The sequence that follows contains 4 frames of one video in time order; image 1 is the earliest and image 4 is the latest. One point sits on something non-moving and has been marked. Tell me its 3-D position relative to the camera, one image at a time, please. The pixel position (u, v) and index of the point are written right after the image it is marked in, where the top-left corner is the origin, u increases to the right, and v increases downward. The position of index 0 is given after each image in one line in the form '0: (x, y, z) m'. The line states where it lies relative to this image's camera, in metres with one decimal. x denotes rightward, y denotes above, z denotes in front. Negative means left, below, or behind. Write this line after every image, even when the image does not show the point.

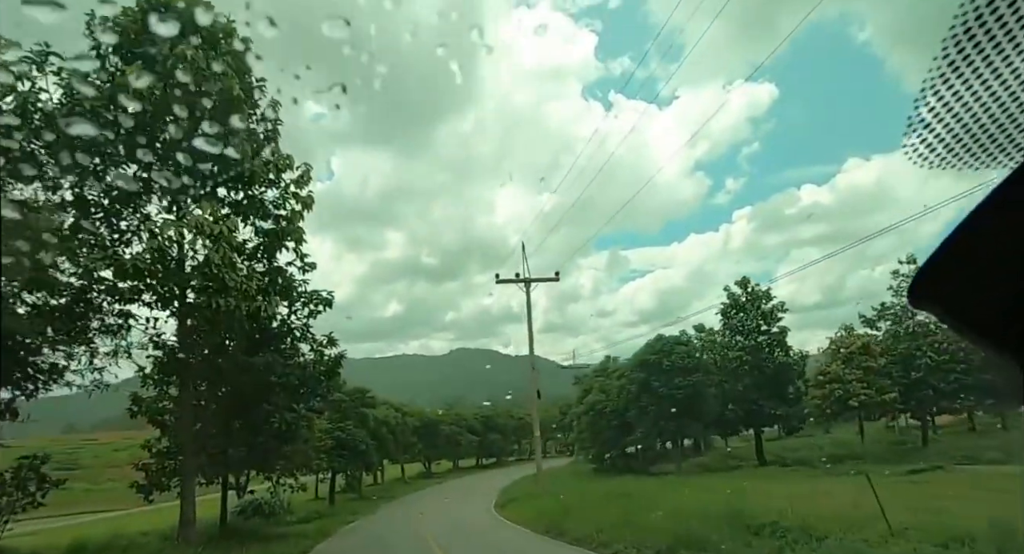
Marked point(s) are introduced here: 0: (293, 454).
0: (-5.9, -4.8, +17.2) m
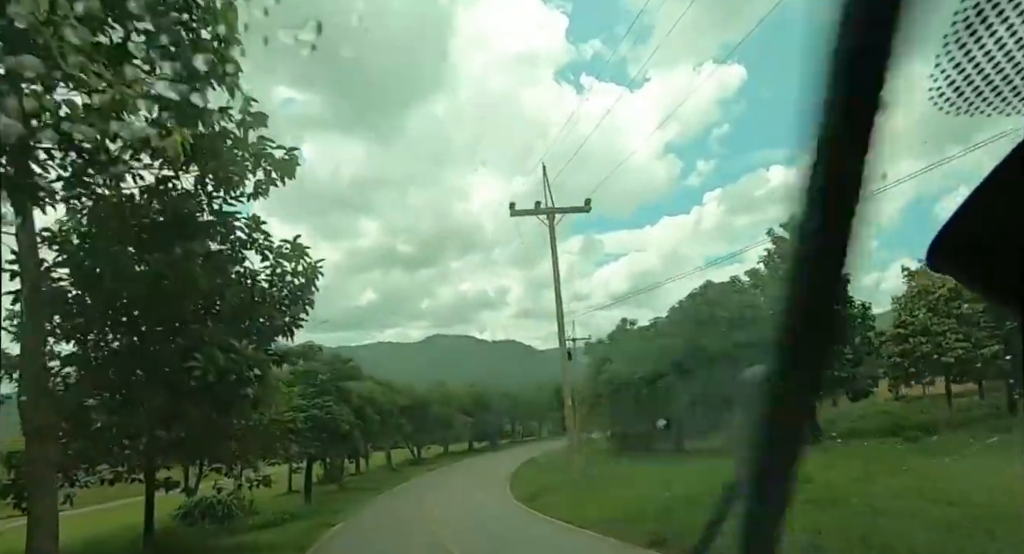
0: (-5.0, -3.0, +12.2) m
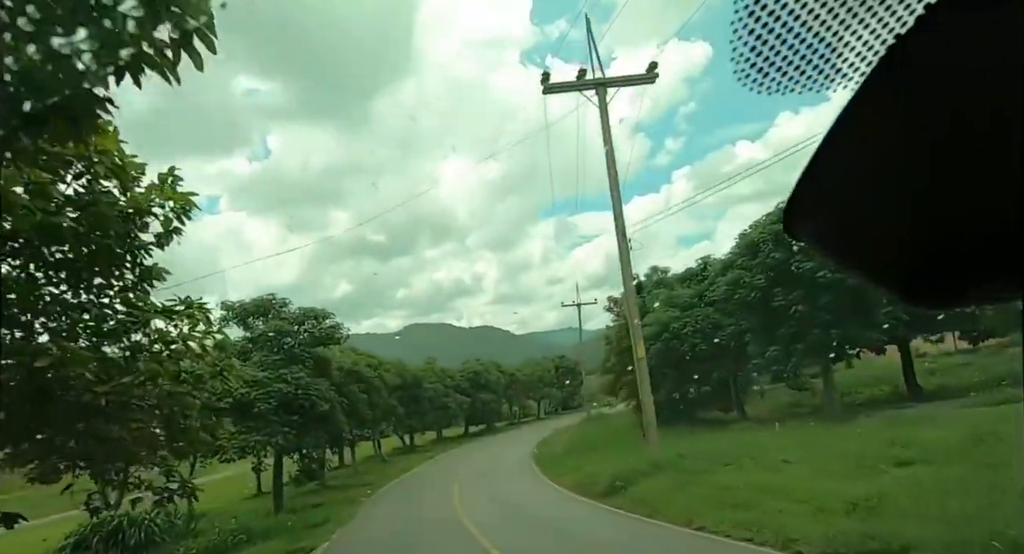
0: (-3.8, -1.4, +6.7) m
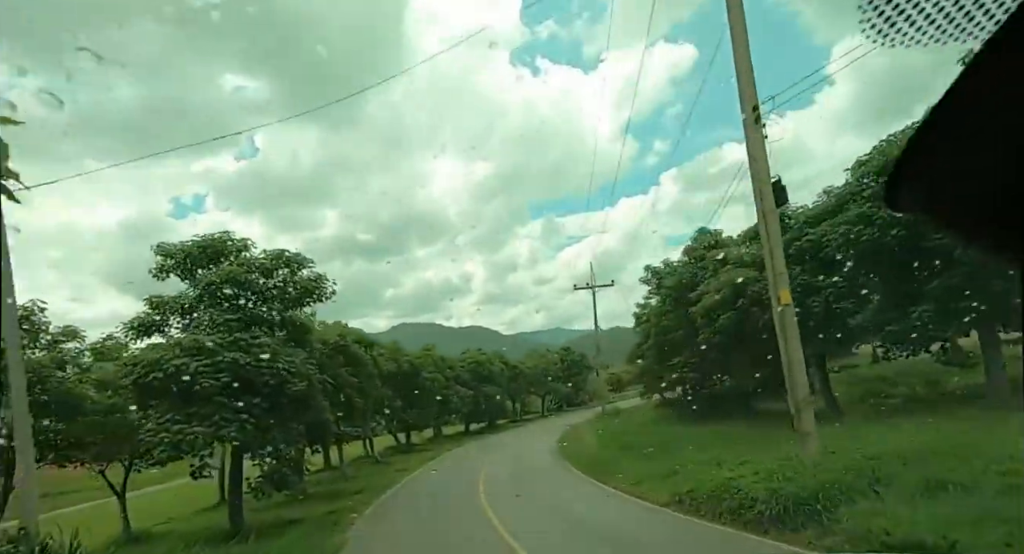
0: (-2.7, -0.1, +2.1) m
